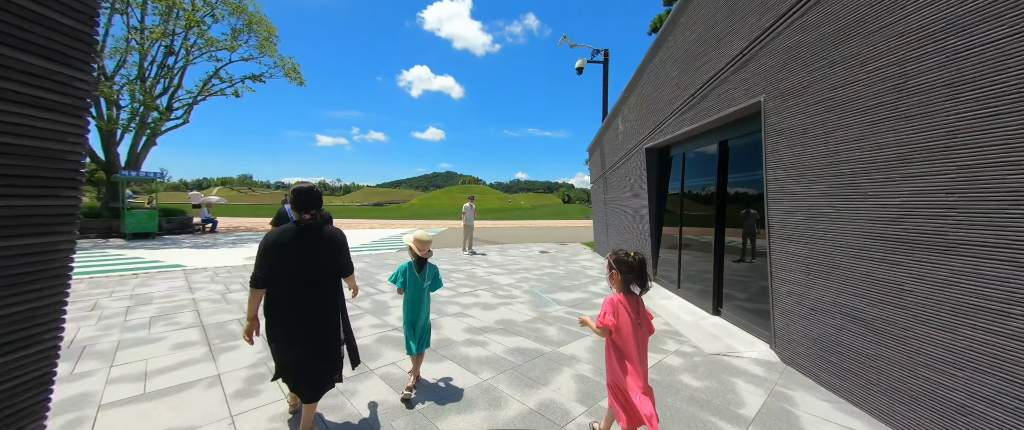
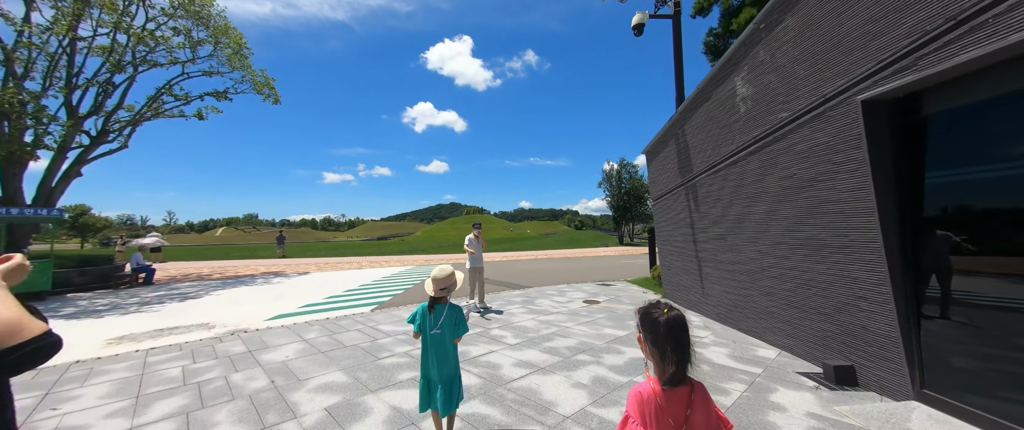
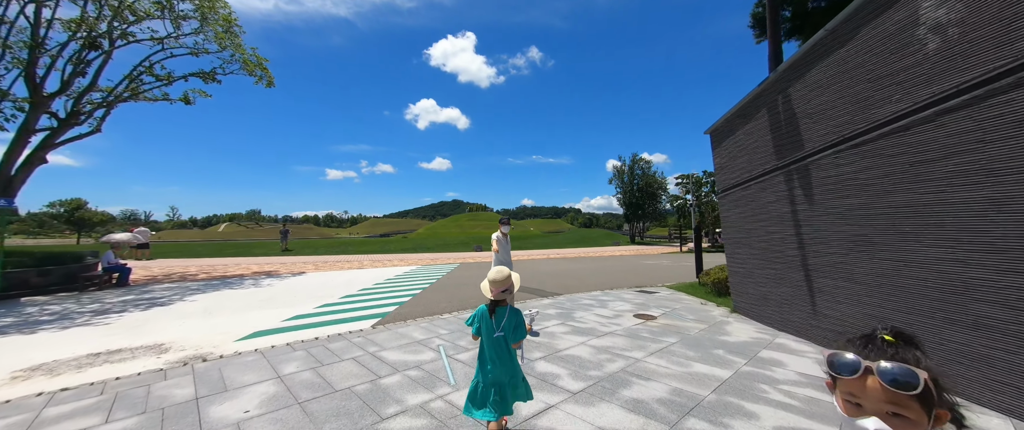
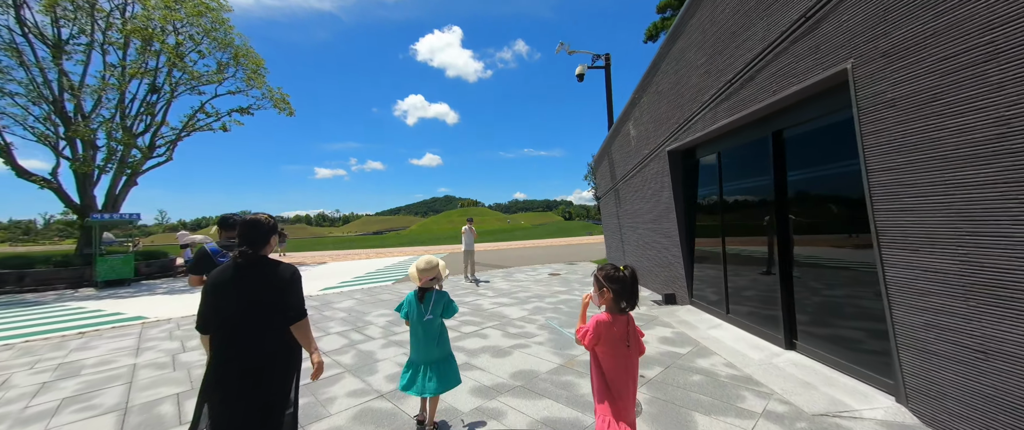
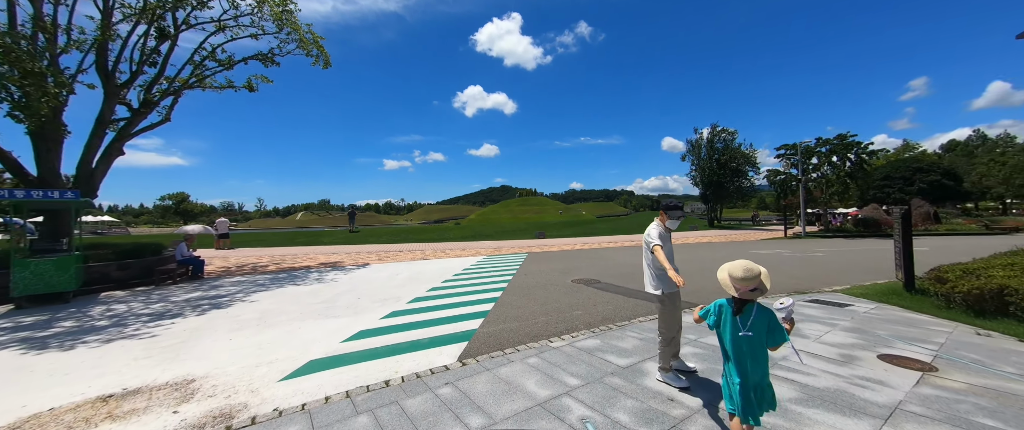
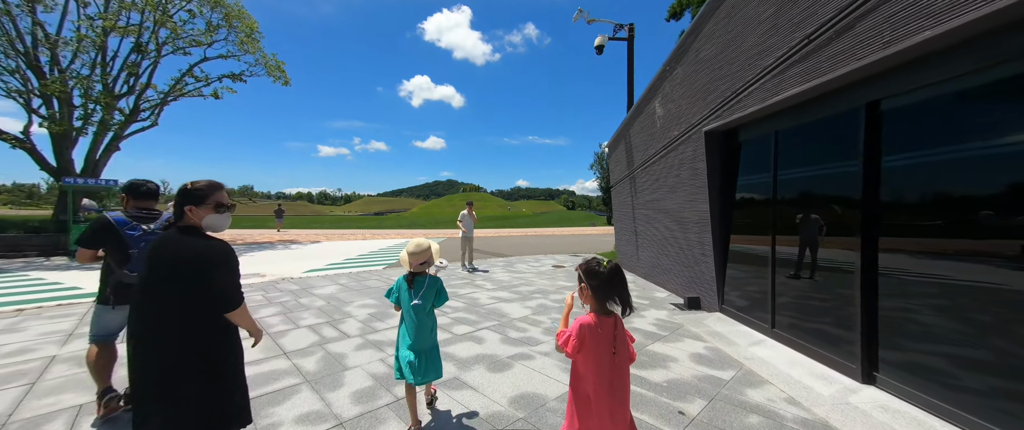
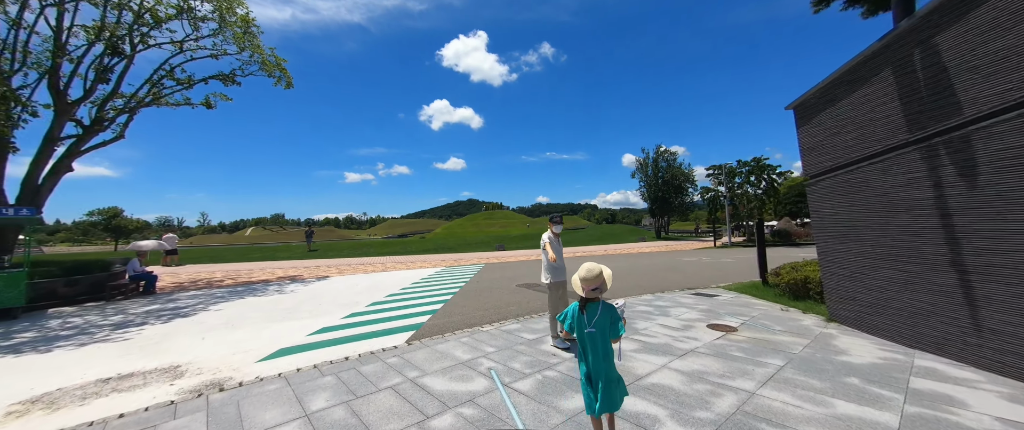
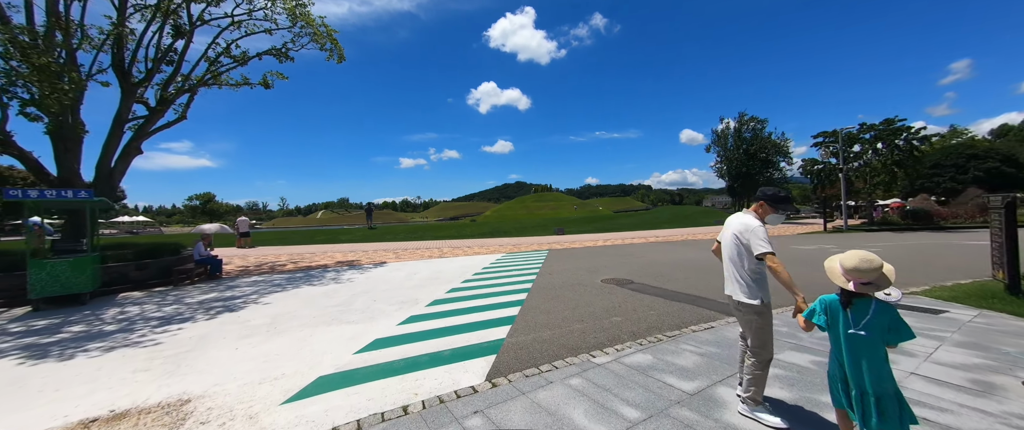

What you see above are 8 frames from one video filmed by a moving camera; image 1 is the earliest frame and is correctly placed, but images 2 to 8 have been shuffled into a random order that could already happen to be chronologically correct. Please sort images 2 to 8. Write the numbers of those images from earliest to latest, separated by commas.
4, 6, 2, 3, 7, 5, 8
